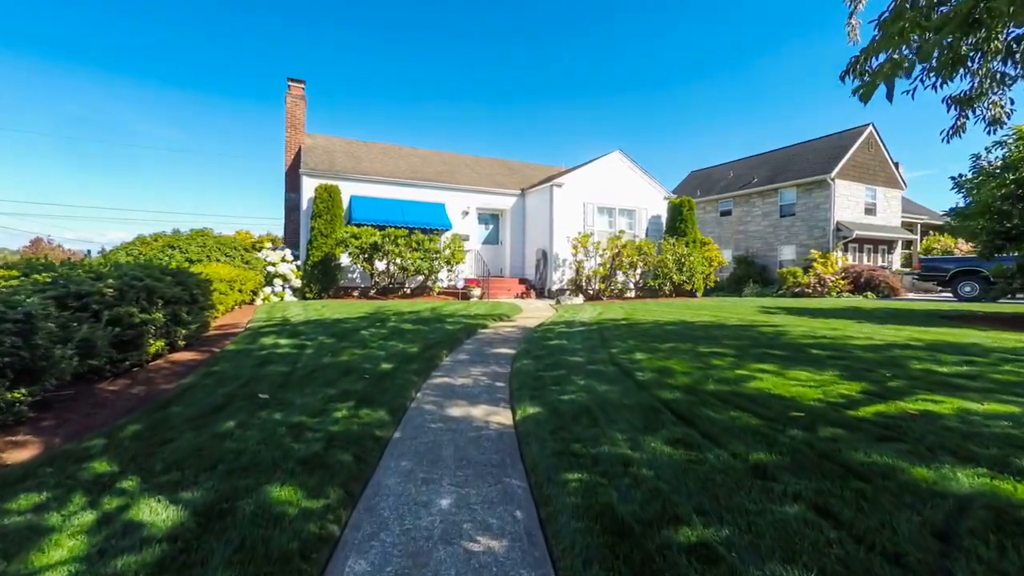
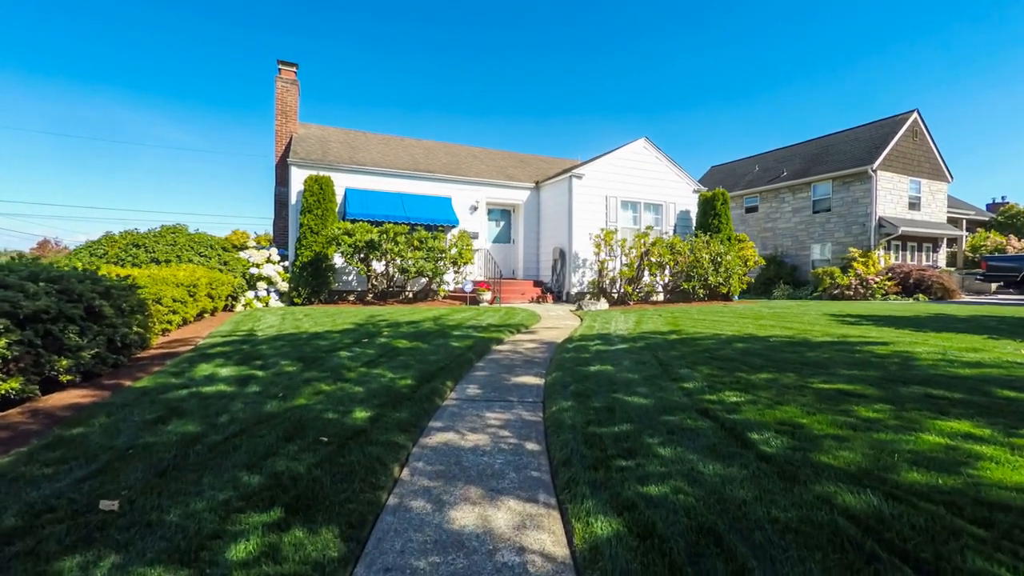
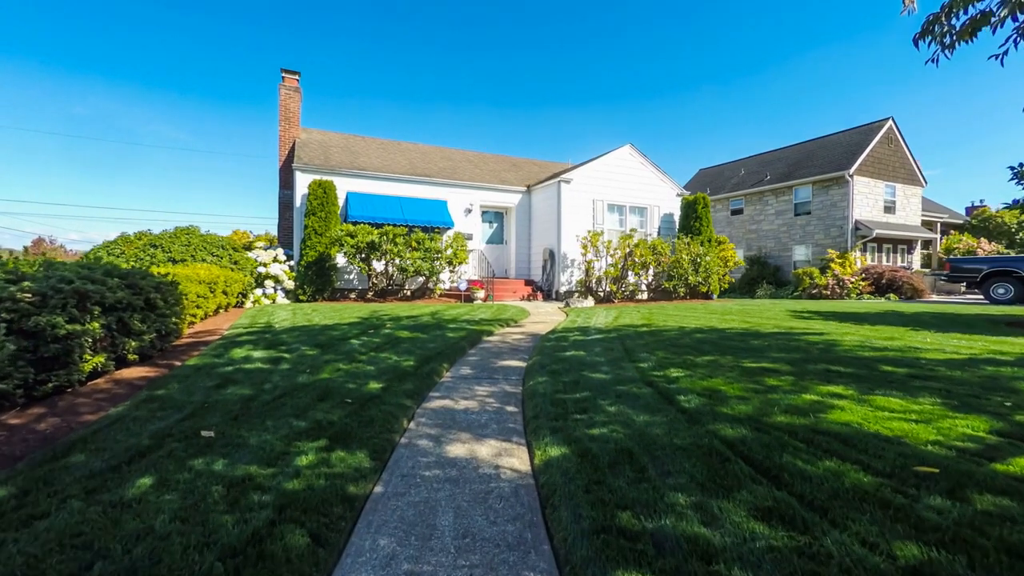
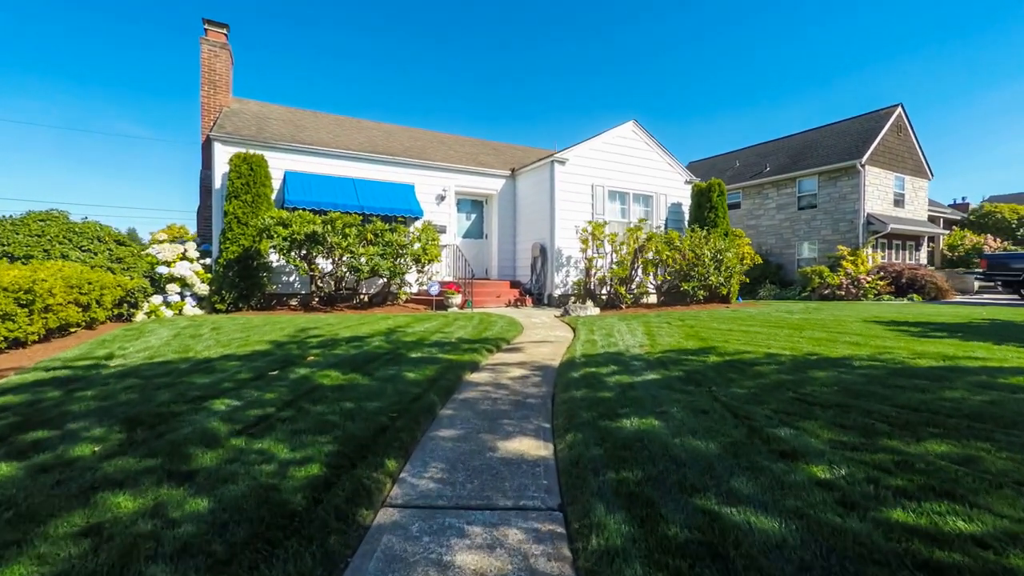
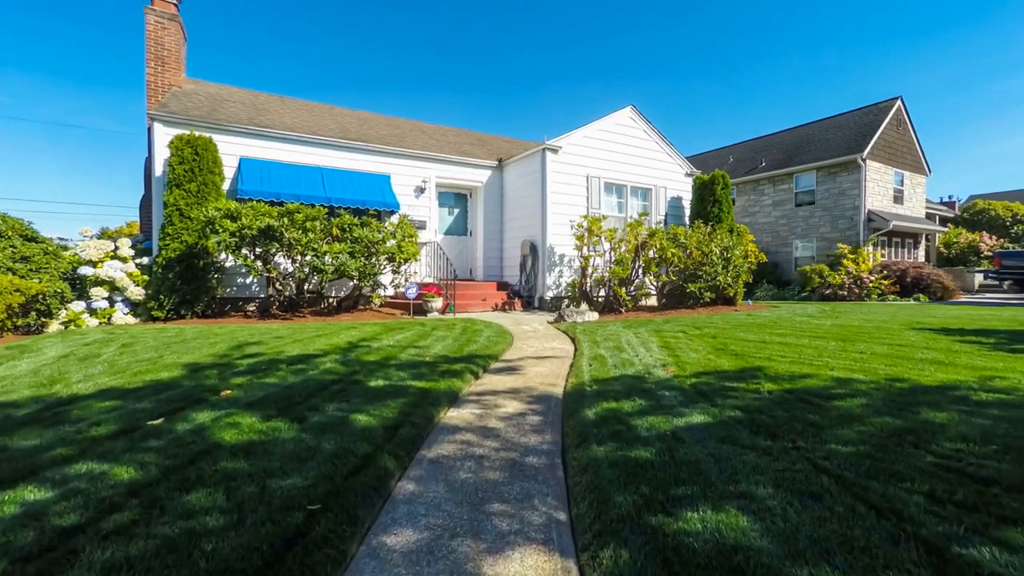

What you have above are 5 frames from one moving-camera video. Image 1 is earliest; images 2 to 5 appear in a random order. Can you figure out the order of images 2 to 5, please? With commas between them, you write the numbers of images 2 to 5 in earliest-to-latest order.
3, 2, 4, 5
